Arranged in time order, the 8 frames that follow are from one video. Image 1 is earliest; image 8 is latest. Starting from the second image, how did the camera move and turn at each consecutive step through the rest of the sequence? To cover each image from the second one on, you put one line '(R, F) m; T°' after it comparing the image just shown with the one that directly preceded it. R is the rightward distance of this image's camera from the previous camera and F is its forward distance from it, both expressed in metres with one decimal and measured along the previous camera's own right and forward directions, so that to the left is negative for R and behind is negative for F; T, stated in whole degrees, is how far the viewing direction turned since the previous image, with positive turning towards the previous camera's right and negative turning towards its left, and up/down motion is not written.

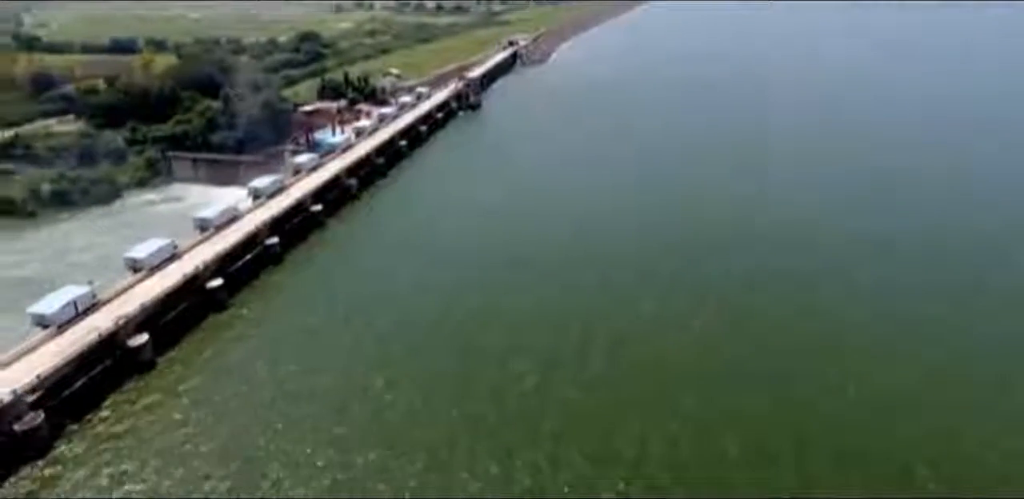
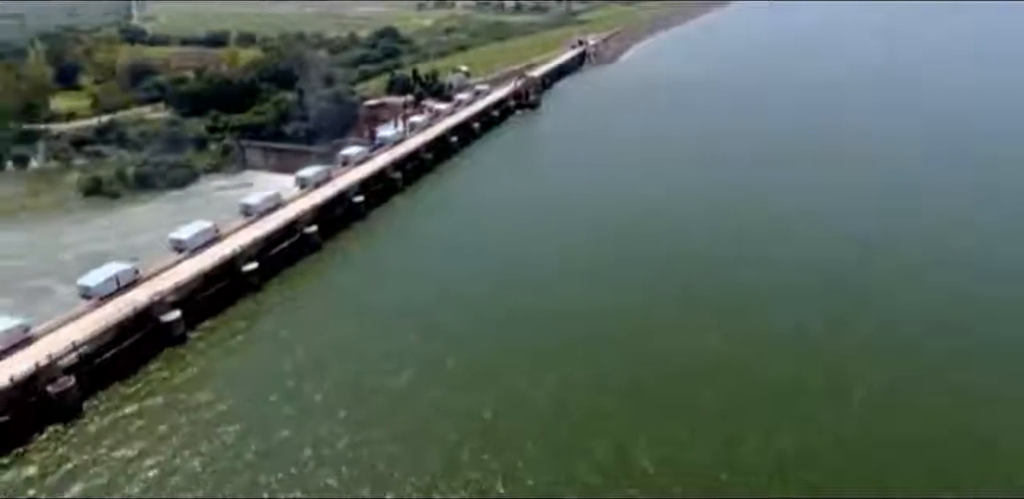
(+0.9, 0.0) m; -6°
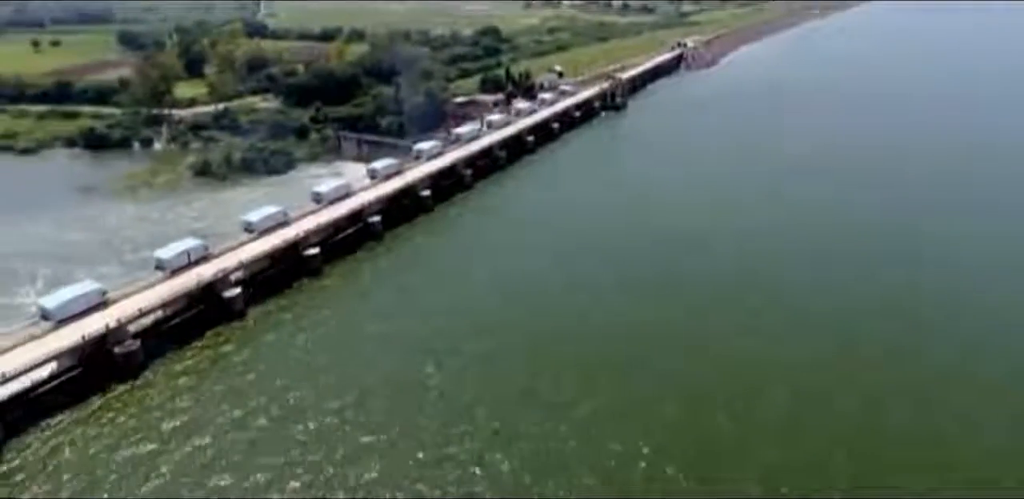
(+0.9, +0.1) m; -8°
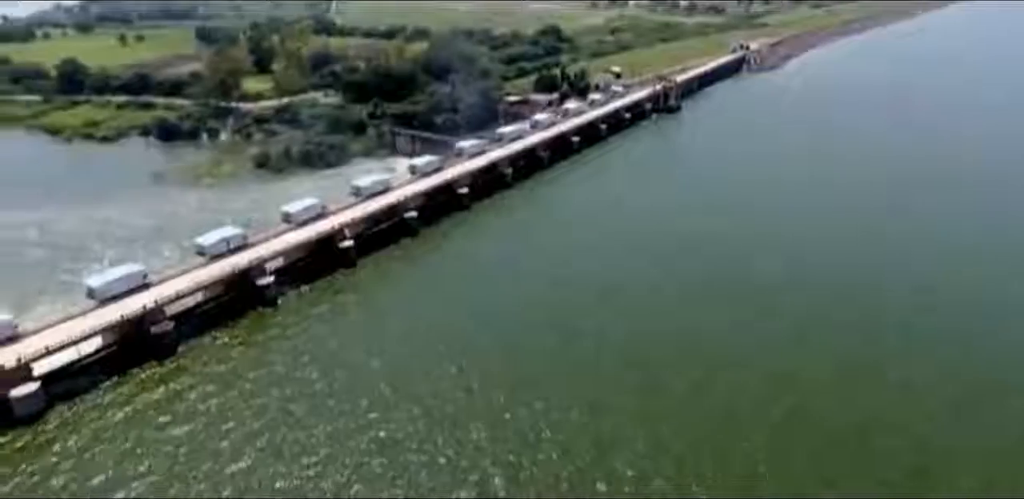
(+0.6, 0.0) m; -5°
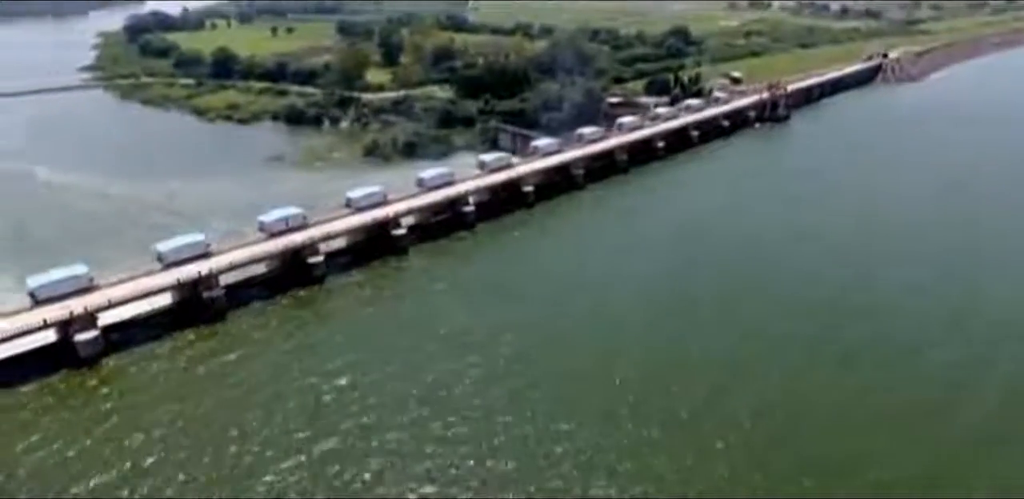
(+1.5, +0.2) m; -11°
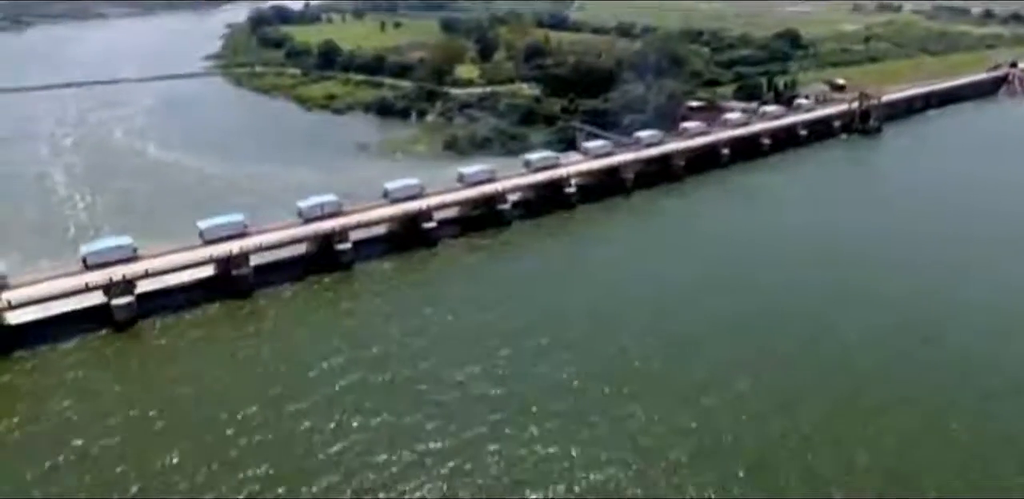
(+1.5, +0.1) m; -9°
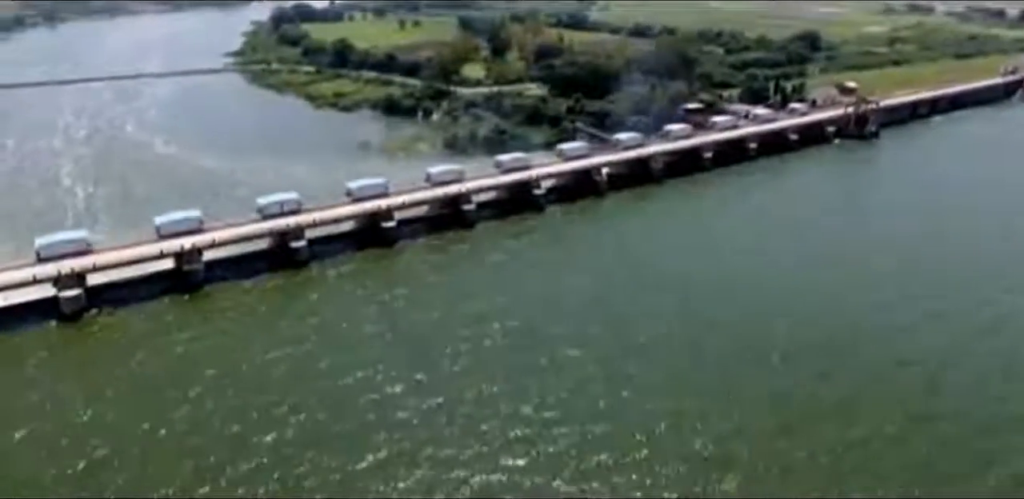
(+1.5, +0.1) m; -2°
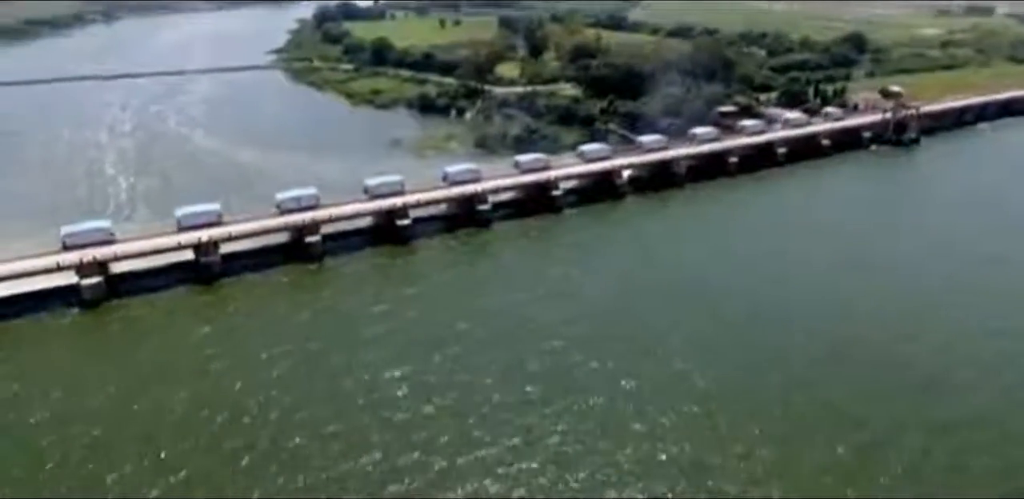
(+0.5, 0.0) m; -3°
